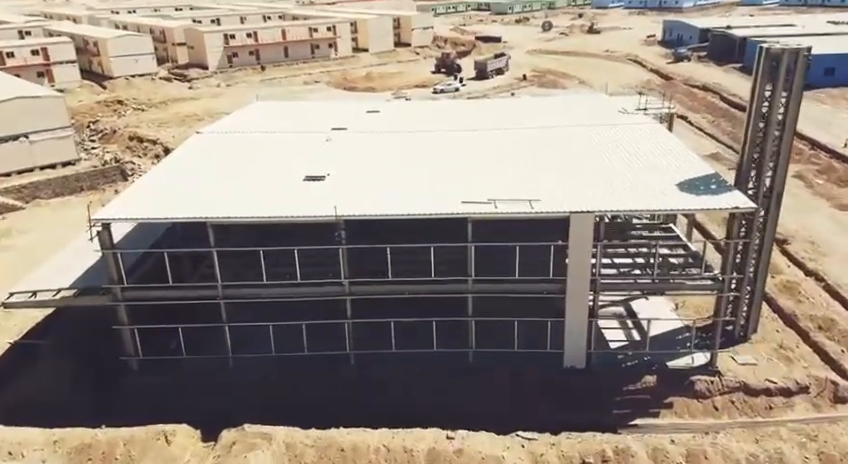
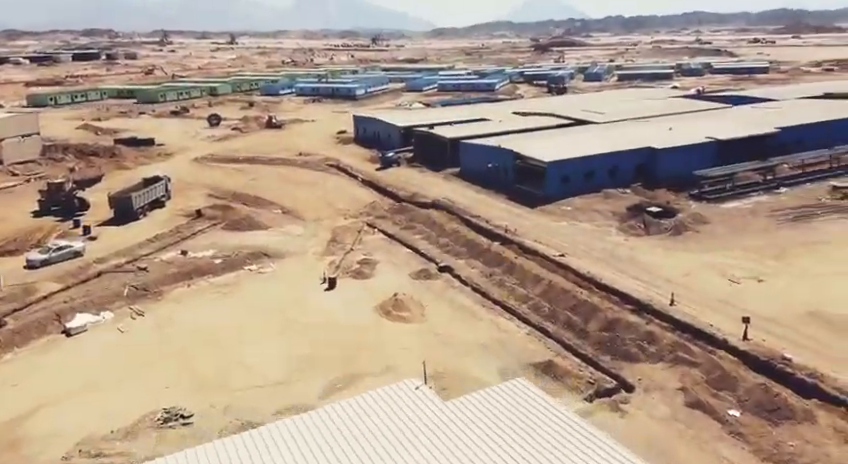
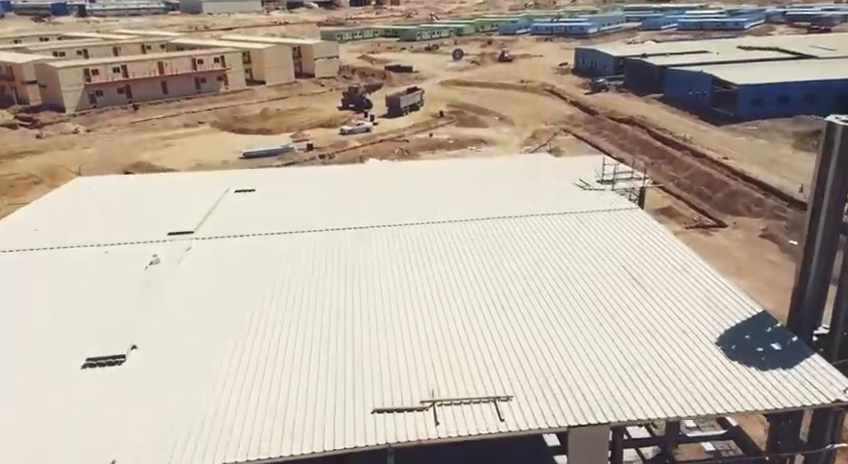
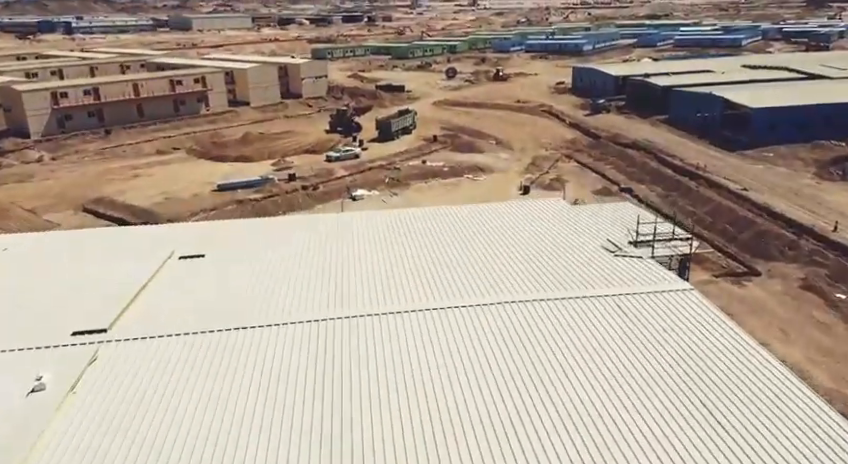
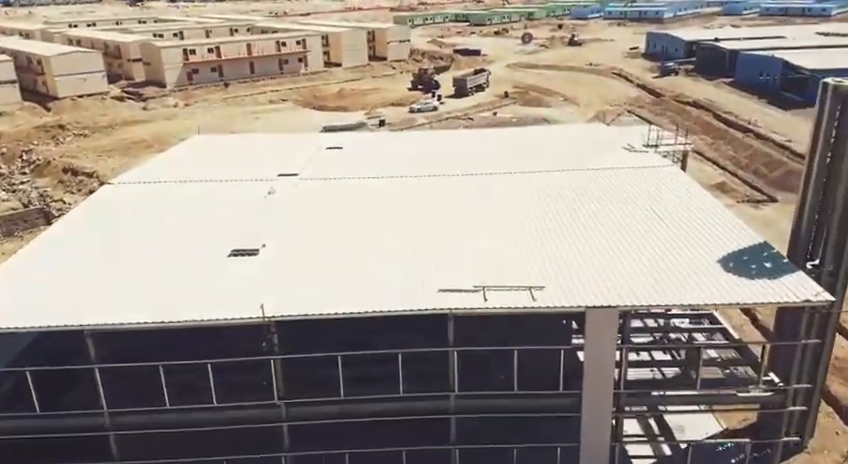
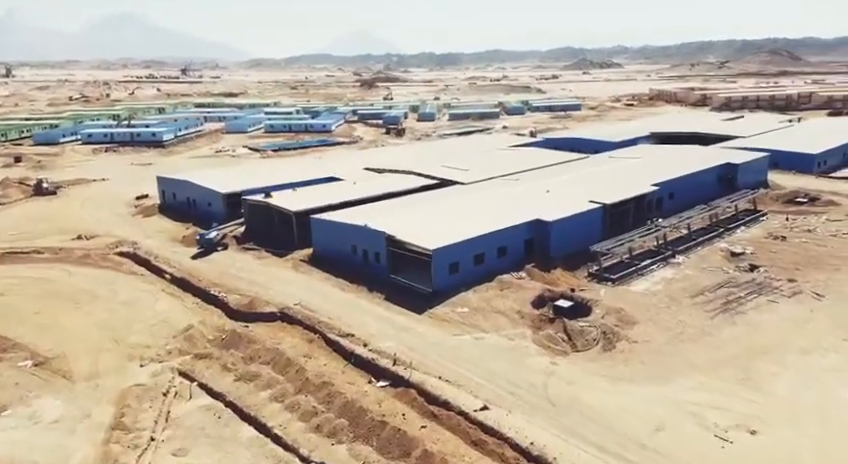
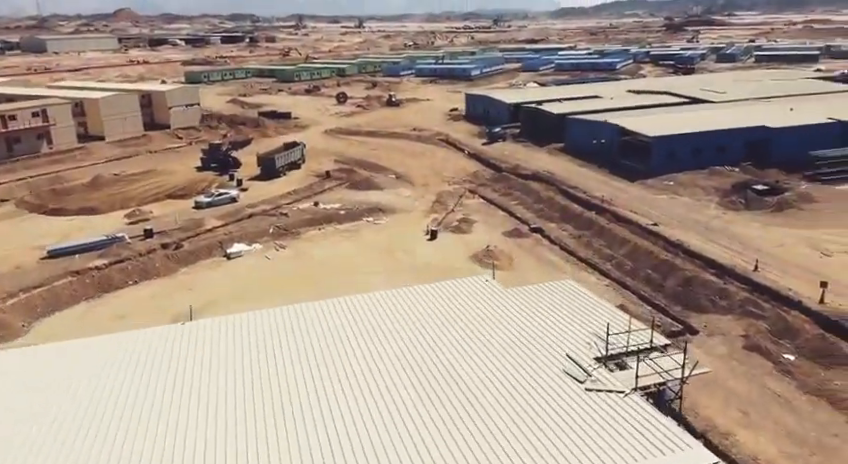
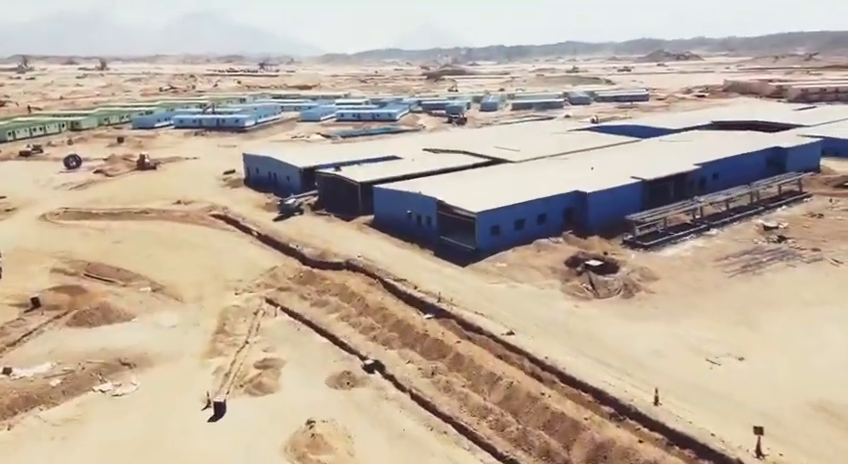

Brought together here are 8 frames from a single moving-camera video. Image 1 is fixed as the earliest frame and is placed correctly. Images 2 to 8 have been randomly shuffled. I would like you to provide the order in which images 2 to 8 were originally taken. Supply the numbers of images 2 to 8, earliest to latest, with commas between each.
5, 3, 4, 7, 2, 8, 6
